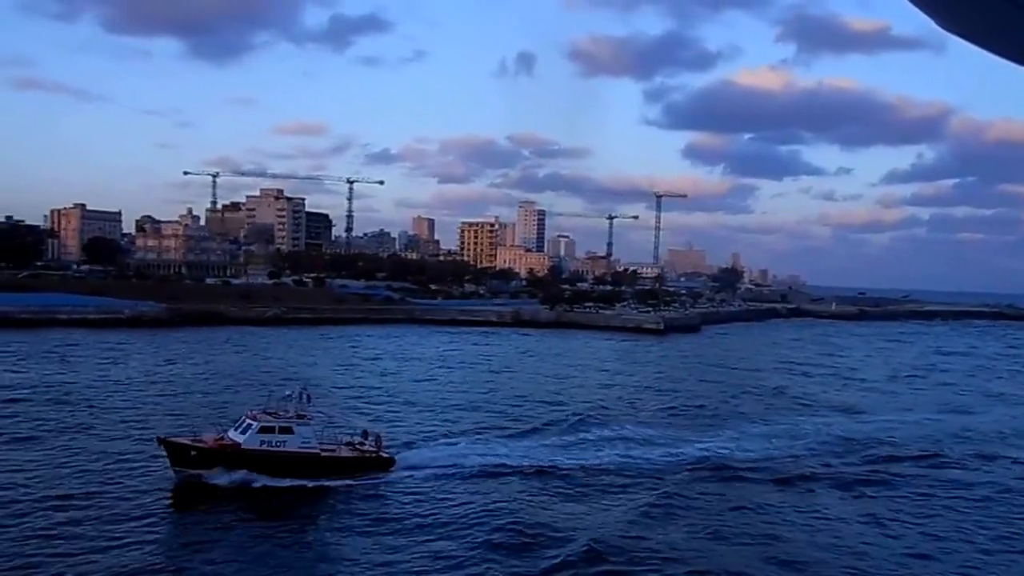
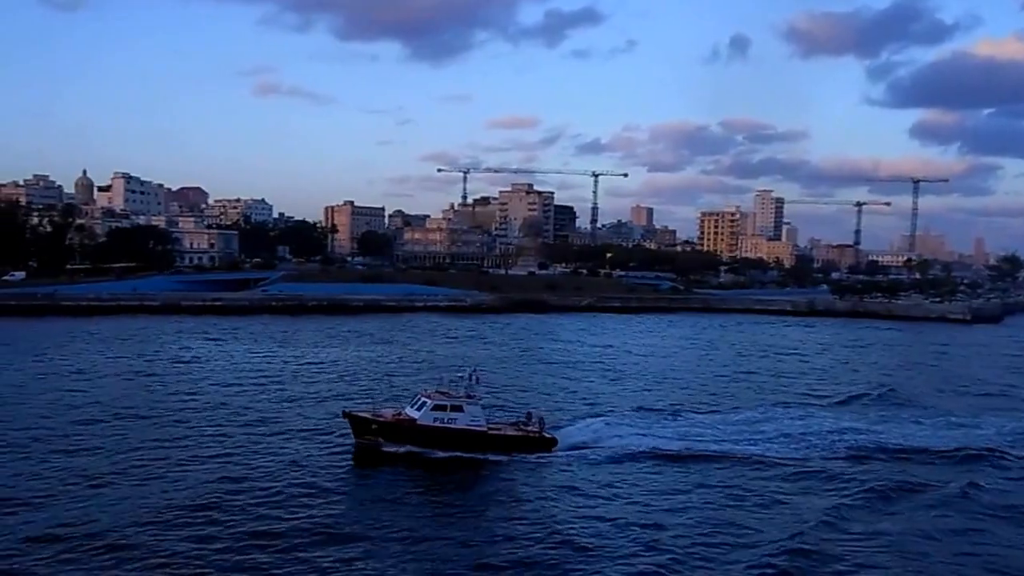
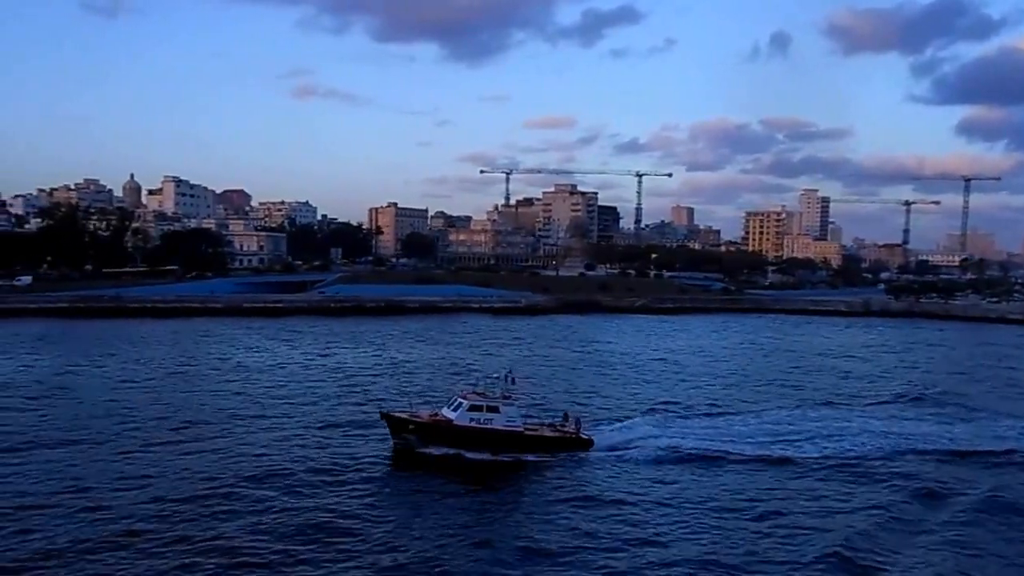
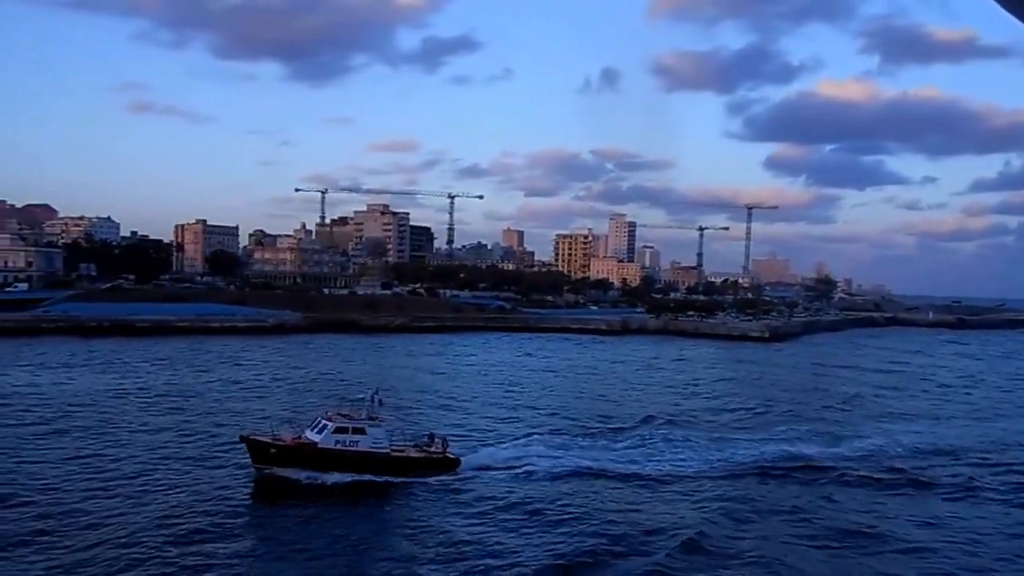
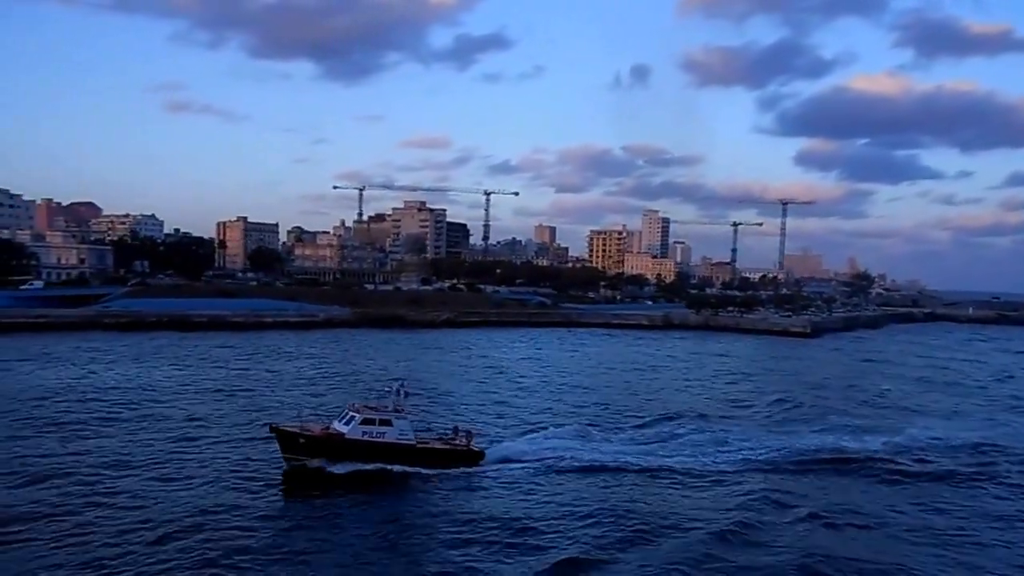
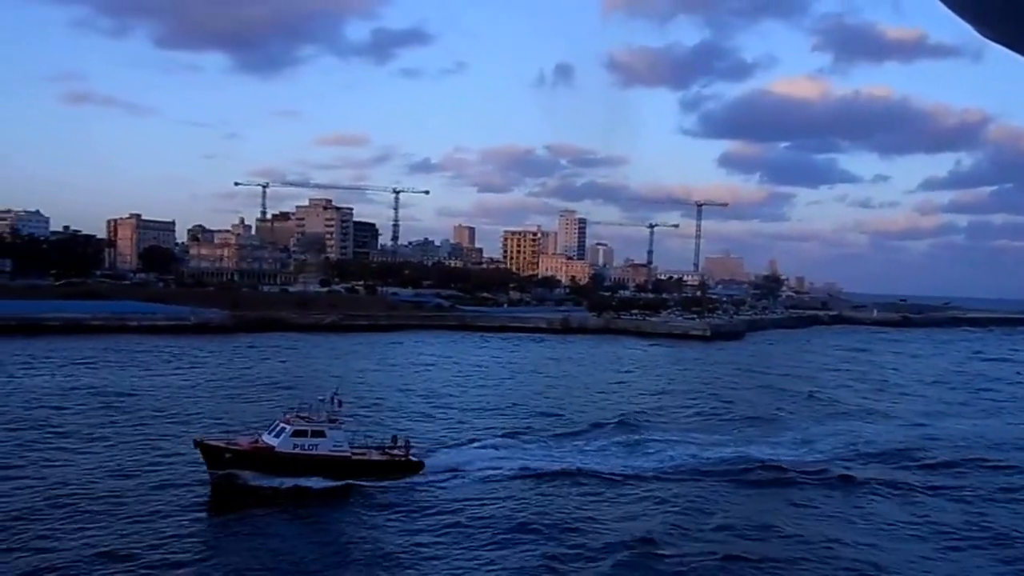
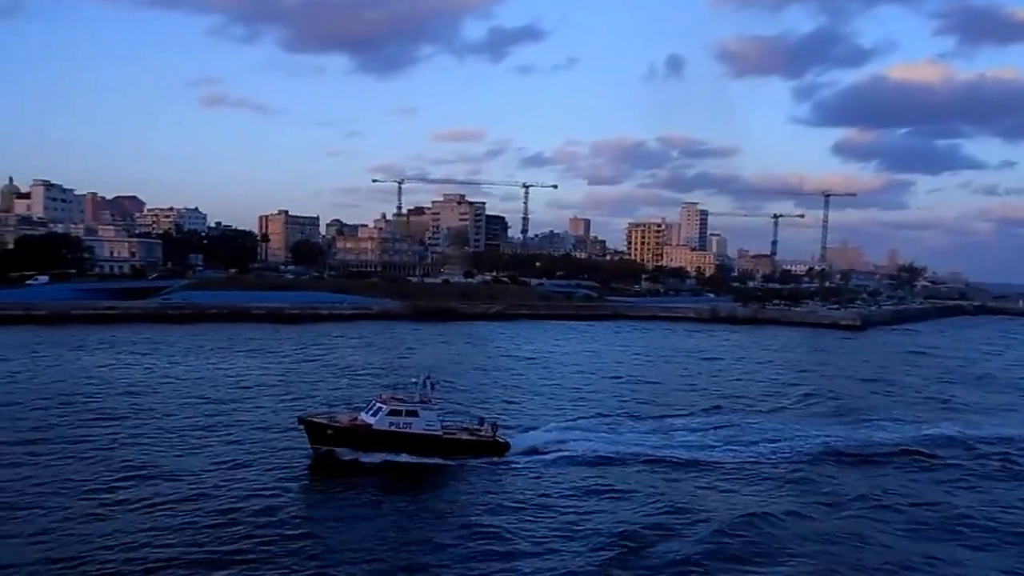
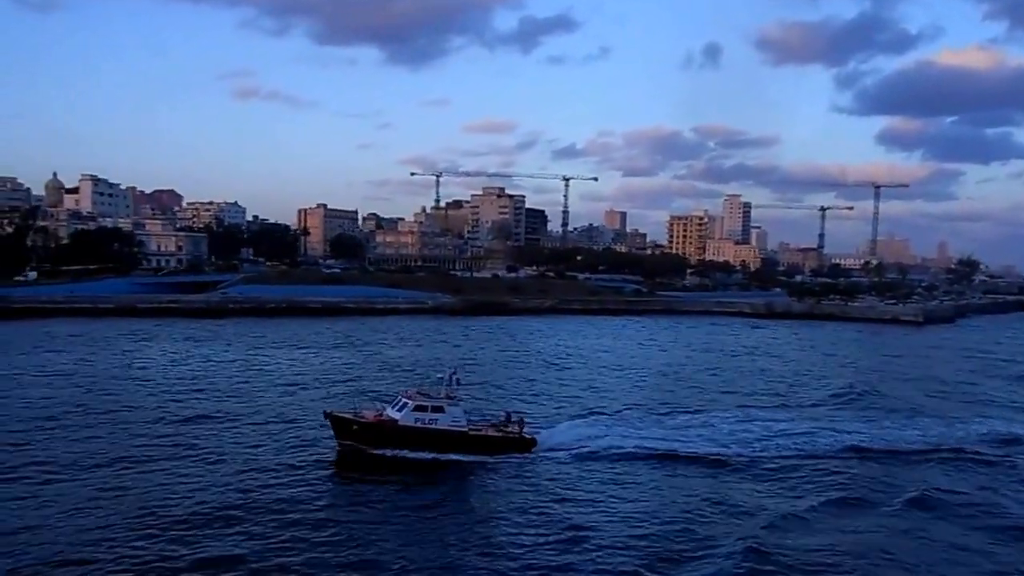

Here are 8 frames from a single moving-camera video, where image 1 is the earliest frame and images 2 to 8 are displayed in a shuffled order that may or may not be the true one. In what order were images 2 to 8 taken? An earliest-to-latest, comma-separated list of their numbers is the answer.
6, 4, 5, 7, 8, 2, 3
